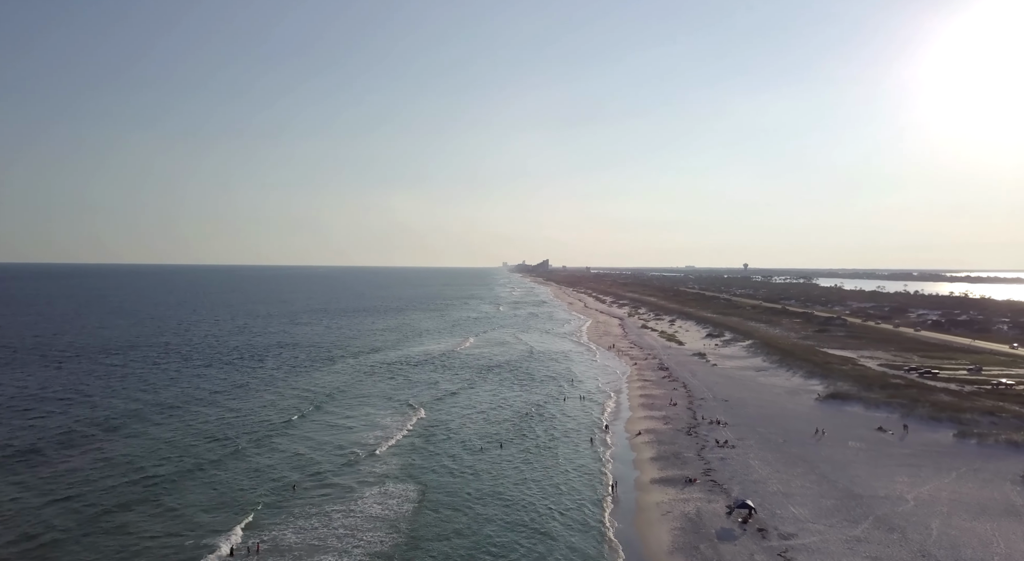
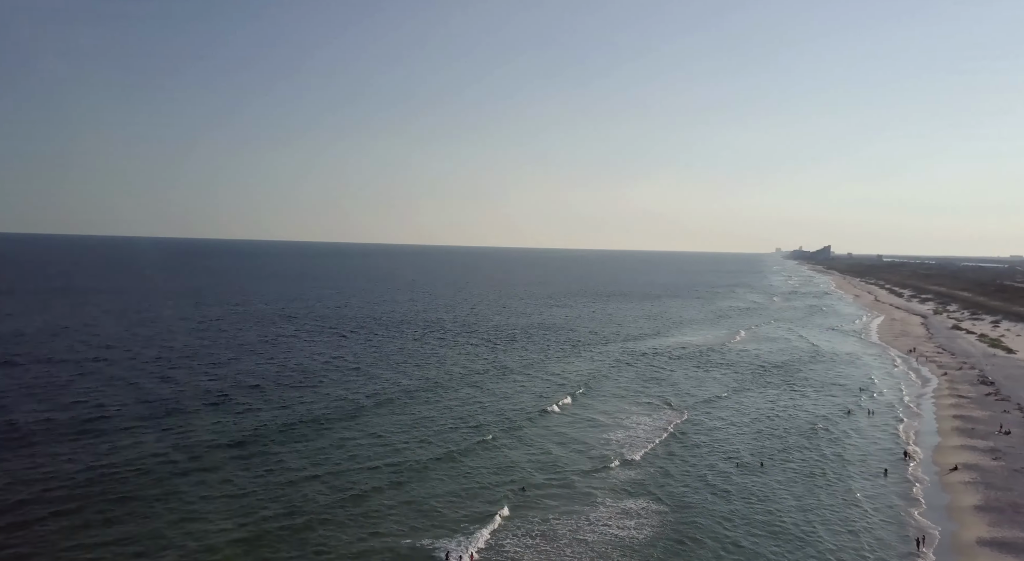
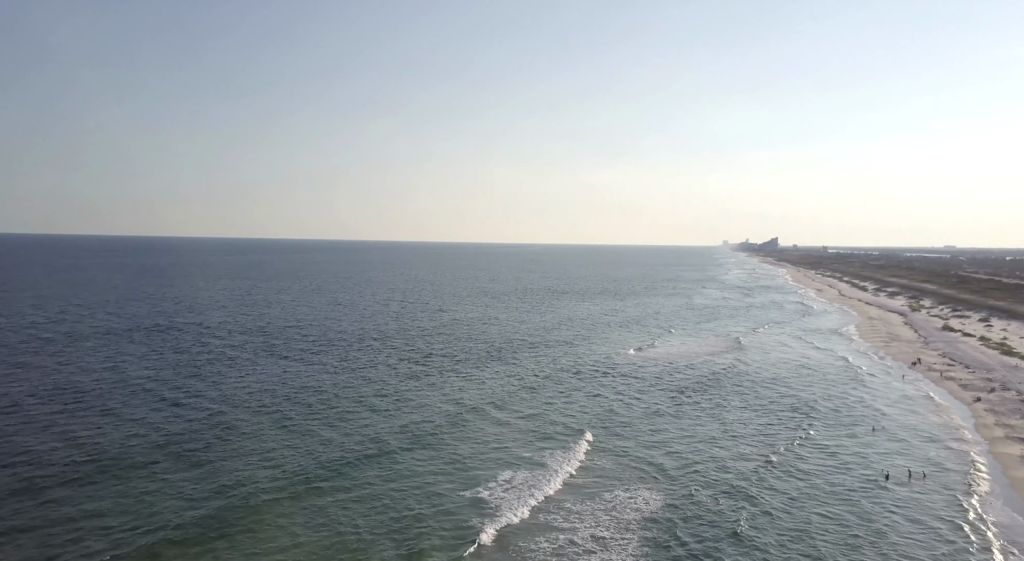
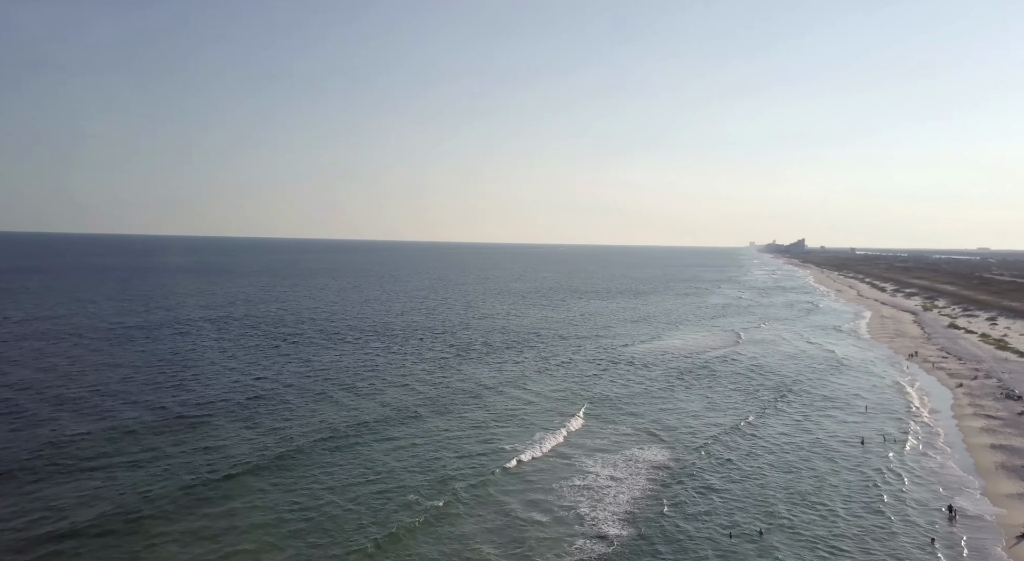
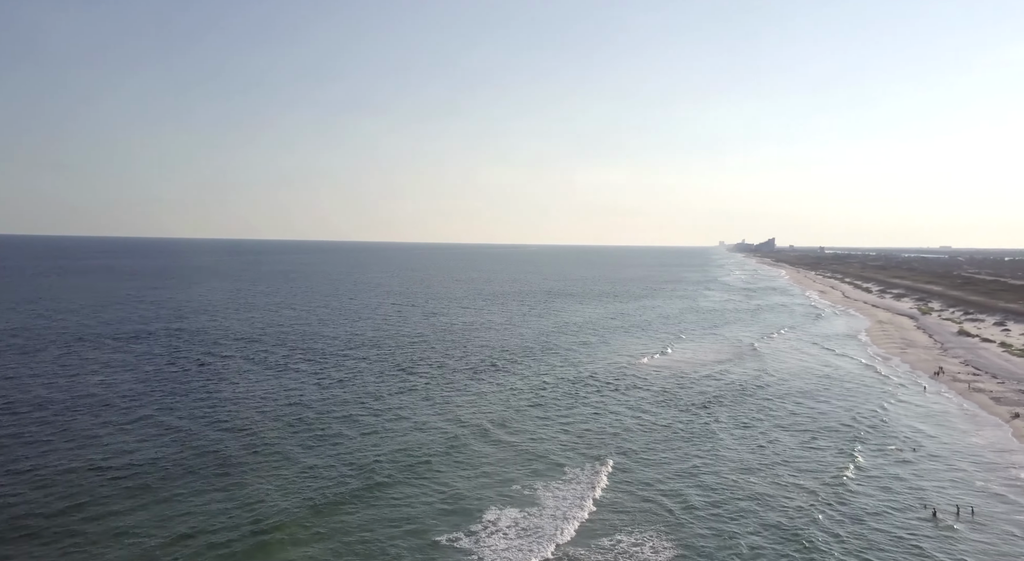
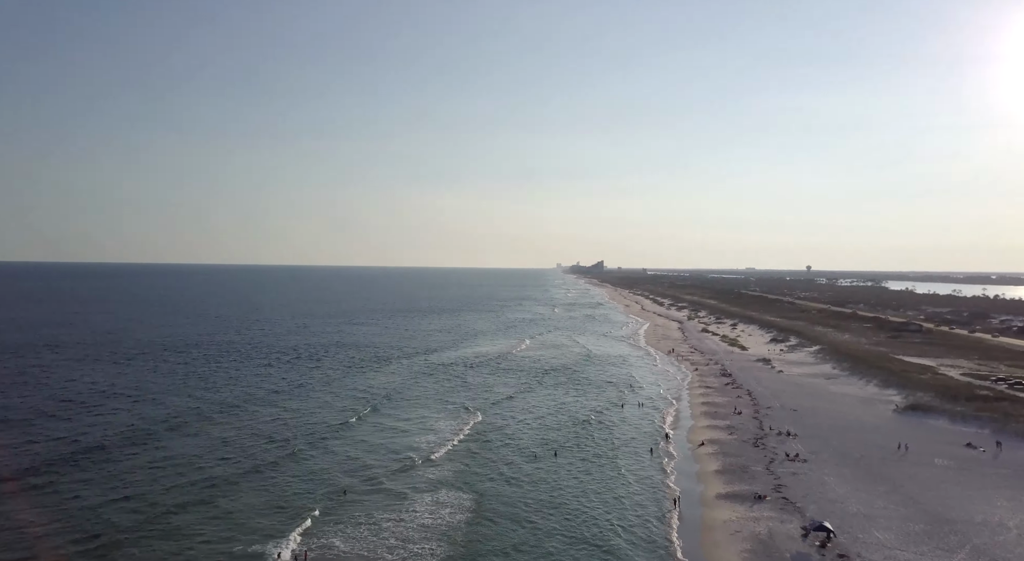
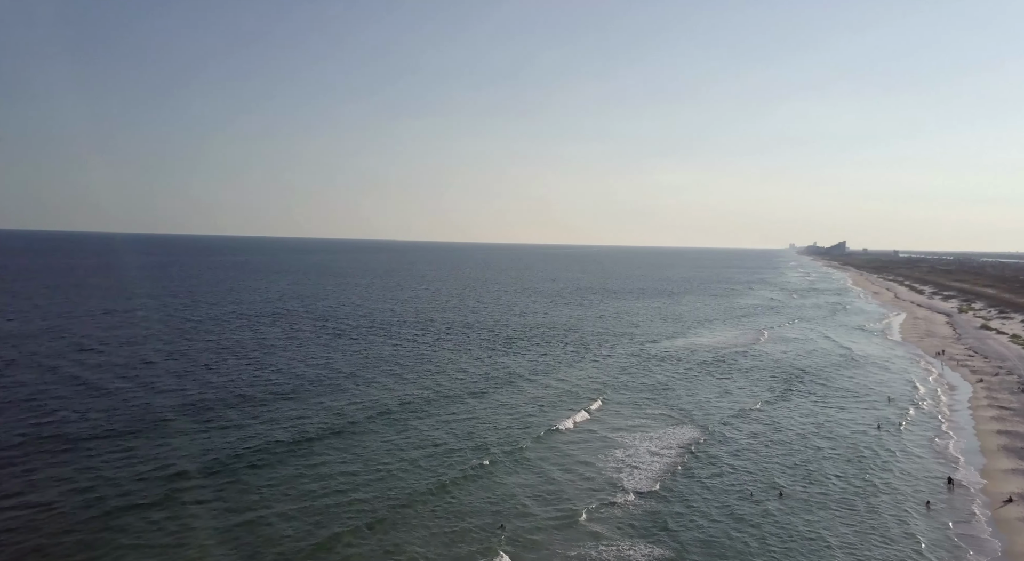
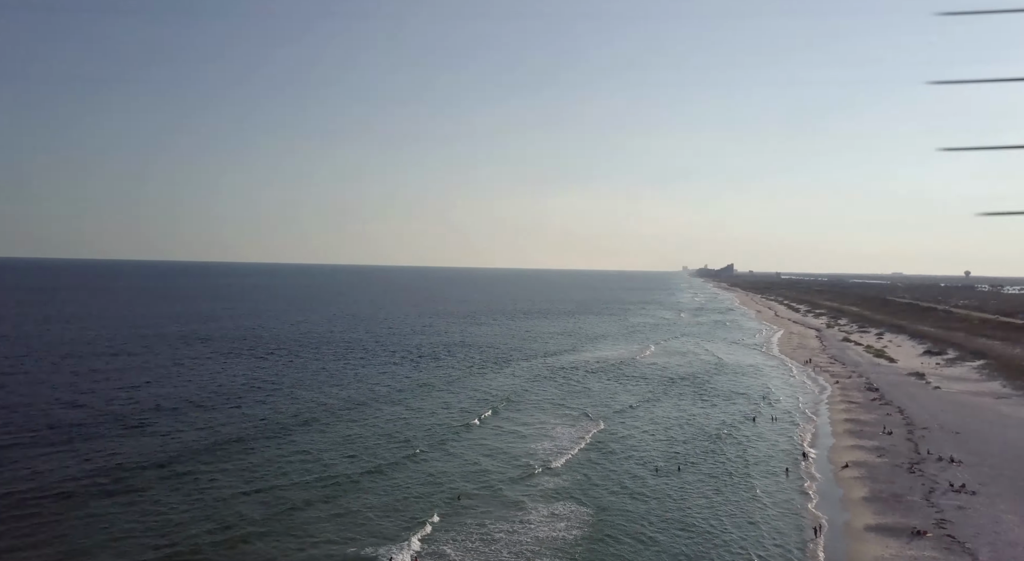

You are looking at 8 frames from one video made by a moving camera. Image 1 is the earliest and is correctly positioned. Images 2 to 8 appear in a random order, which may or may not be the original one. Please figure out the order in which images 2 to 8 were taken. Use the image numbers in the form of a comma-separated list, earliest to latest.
6, 8, 2, 7, 4, 3, 5
